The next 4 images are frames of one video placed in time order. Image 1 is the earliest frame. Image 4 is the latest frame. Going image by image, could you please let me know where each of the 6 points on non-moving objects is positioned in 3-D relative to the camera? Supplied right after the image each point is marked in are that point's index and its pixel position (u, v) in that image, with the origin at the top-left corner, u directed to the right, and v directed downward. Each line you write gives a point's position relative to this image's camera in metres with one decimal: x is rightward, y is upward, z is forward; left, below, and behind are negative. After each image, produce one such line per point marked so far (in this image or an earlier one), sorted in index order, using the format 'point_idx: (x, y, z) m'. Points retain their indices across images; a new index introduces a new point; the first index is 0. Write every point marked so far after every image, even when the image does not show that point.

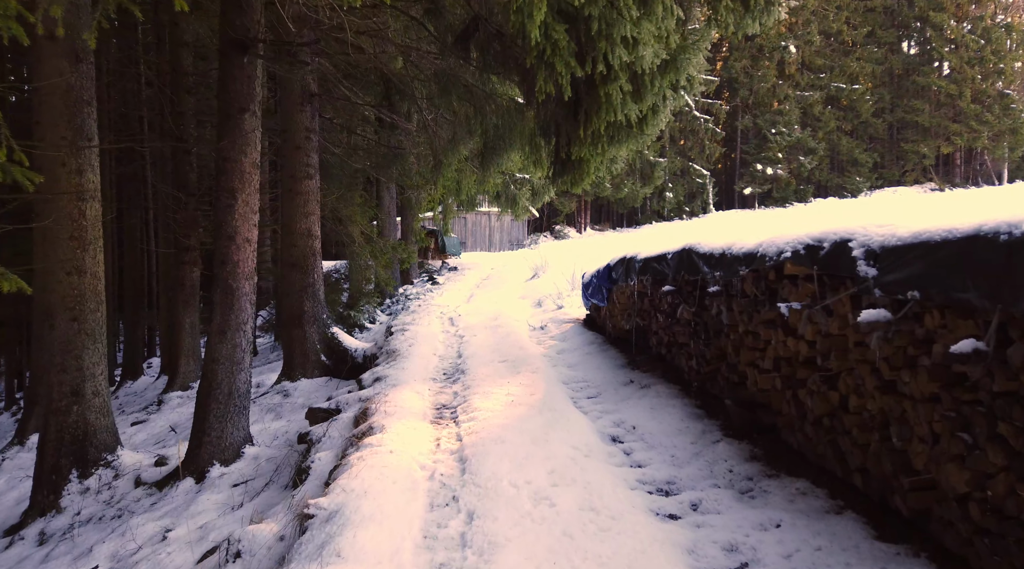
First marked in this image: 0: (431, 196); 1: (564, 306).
0: (-2.0, +2.1, +17.4) m
1: (+0.9, -0.4, +12.4) m
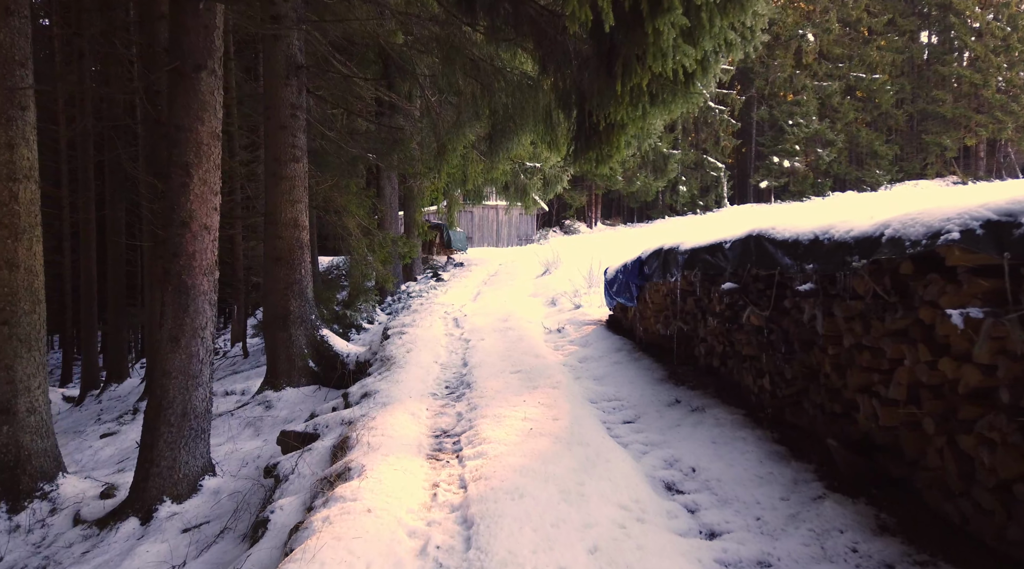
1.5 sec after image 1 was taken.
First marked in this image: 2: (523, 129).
0: (-1.7, +2.2, +16.1) m
1: (+1.1, -0.3, +11.1) m
2: (+0.2, +2.3, +11.0) m
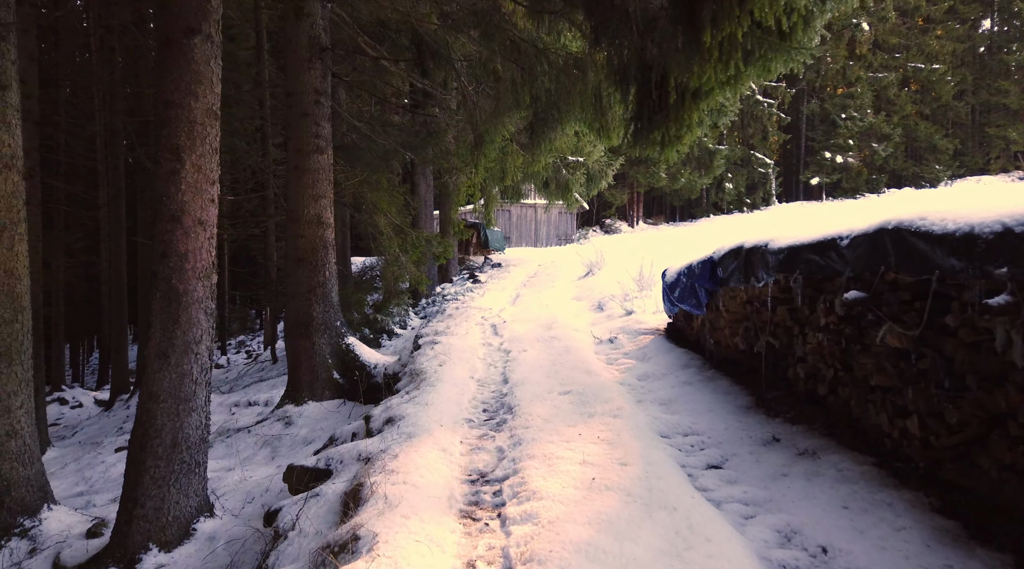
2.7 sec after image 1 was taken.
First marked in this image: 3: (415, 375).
0: (-0.9, +2.1, +15.1) m
1: (+1.7, -0.4, +10.0) m
2: (+0.8, +2.3, +9.9) m
3: (-1.0, -0.9, +7.3) m
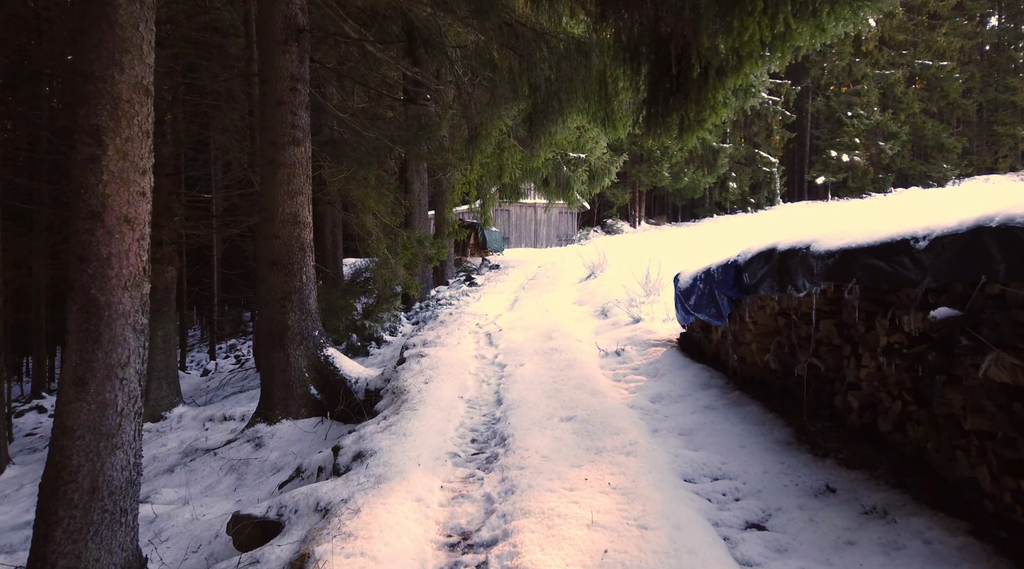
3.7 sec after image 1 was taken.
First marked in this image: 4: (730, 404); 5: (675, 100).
0: (-0.9, +2.1, +14.2) m
1: (+1.6, -0.4, +9.1) m
2: (+0.7, +2.2, +9.0) m
3: (-1.0, -1.0, +6.5) m
4: (+1.6, -0.8, +5.3) m
5: (+1.2, +1.4, +5.7) m
